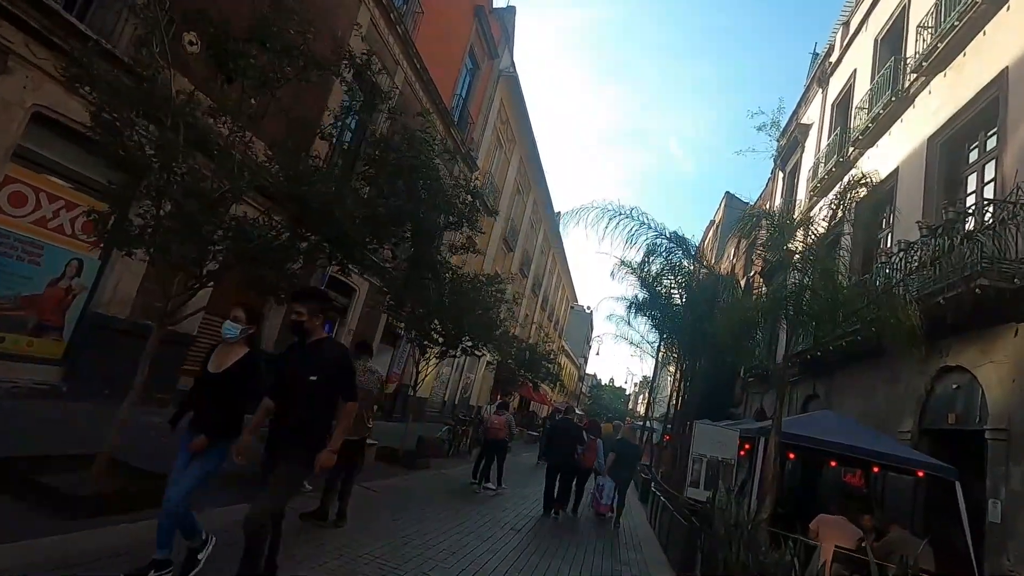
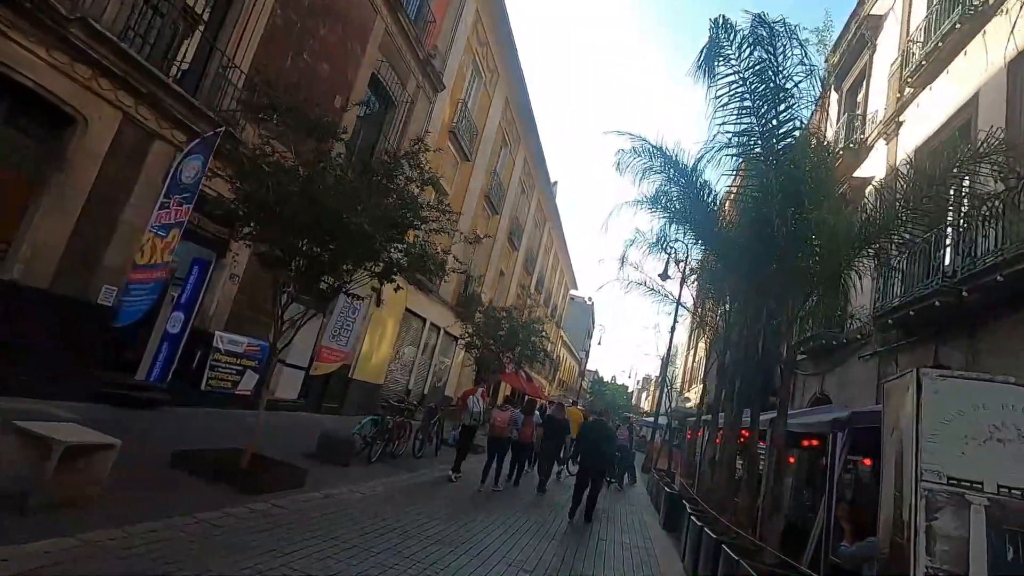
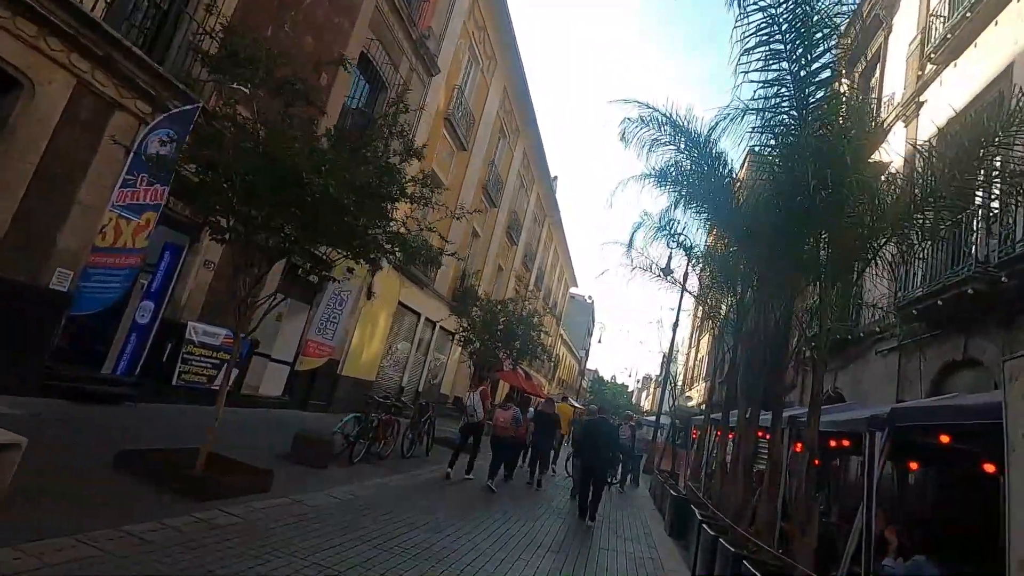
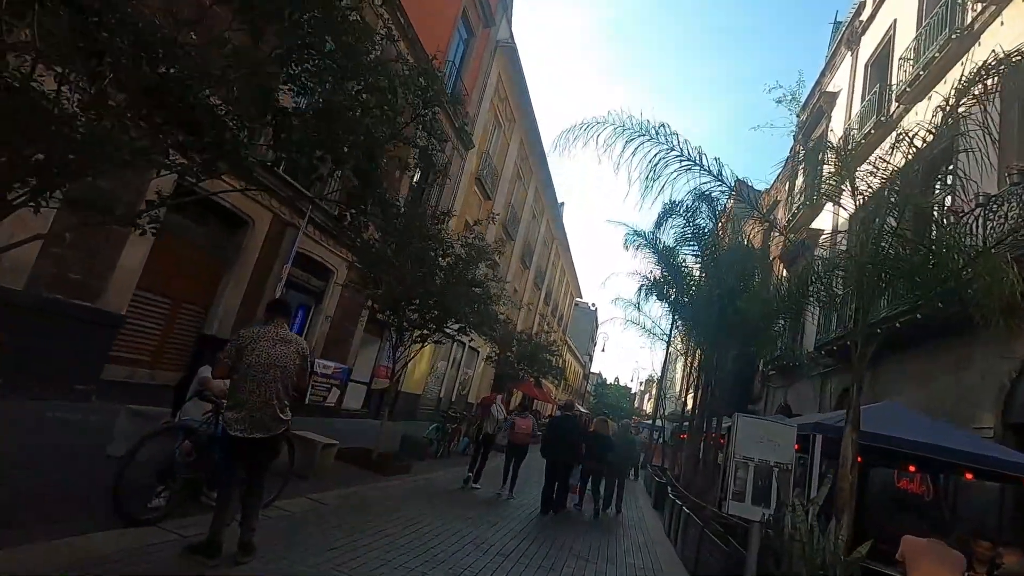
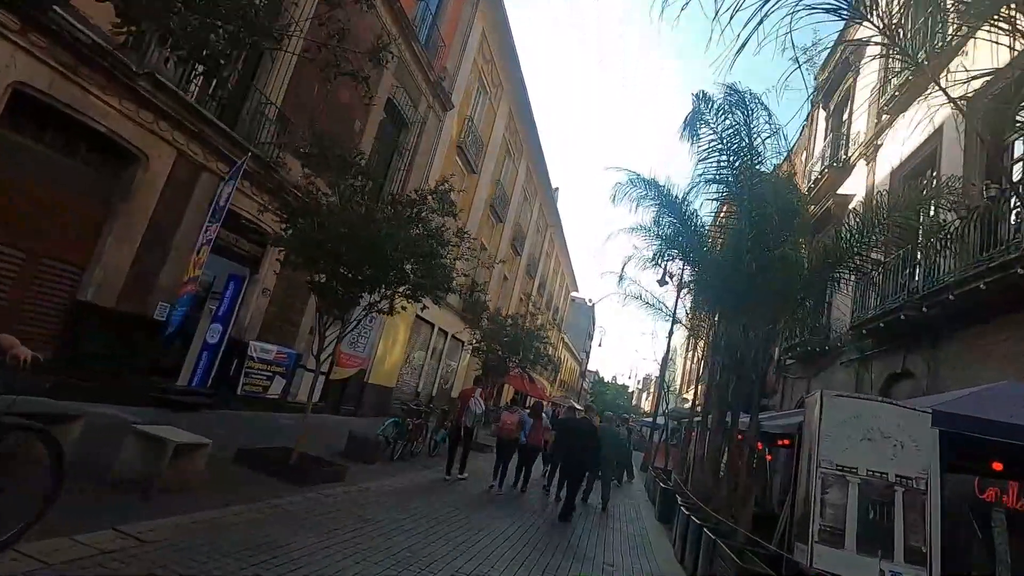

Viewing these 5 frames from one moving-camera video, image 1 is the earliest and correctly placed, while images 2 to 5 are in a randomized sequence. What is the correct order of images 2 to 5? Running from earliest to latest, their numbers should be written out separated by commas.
4, 5, 2, 3
